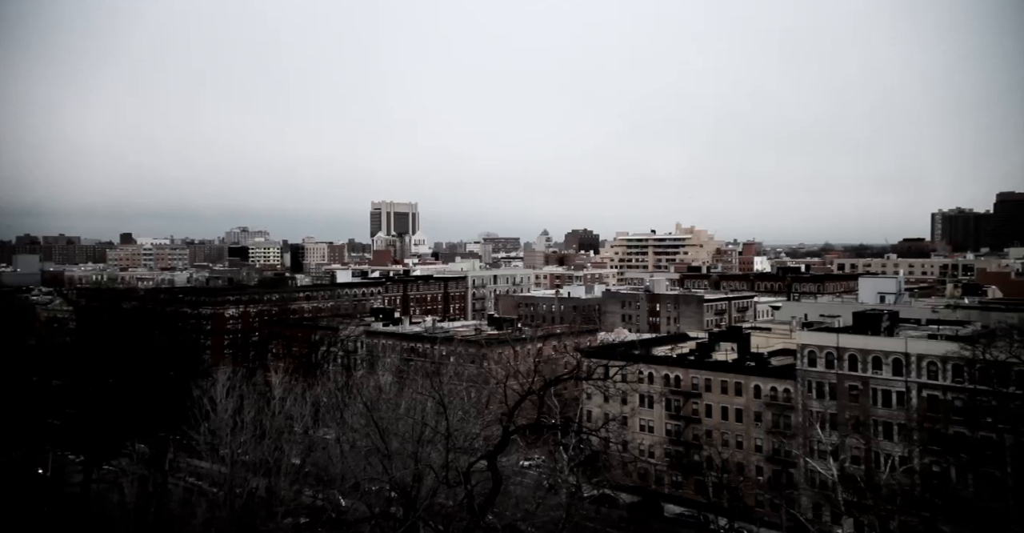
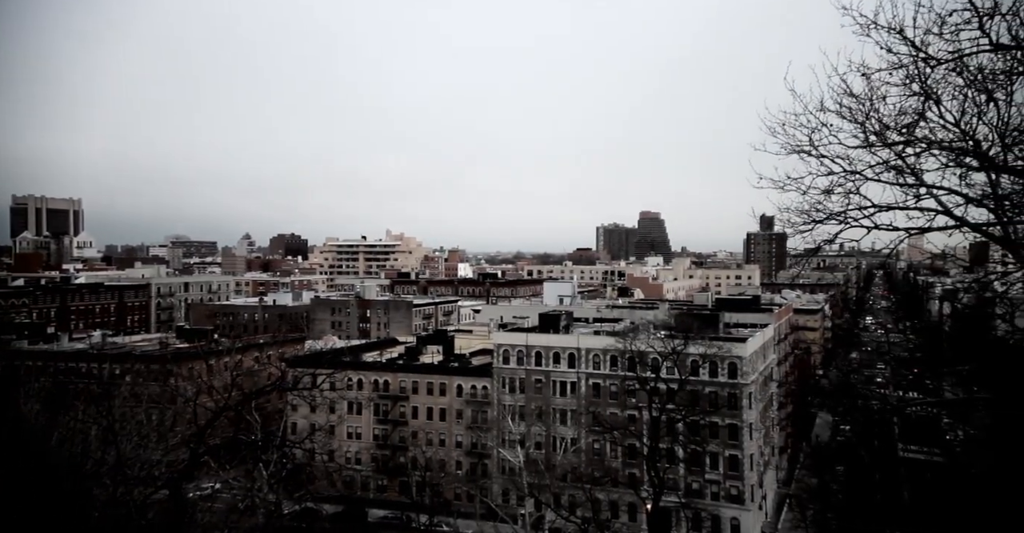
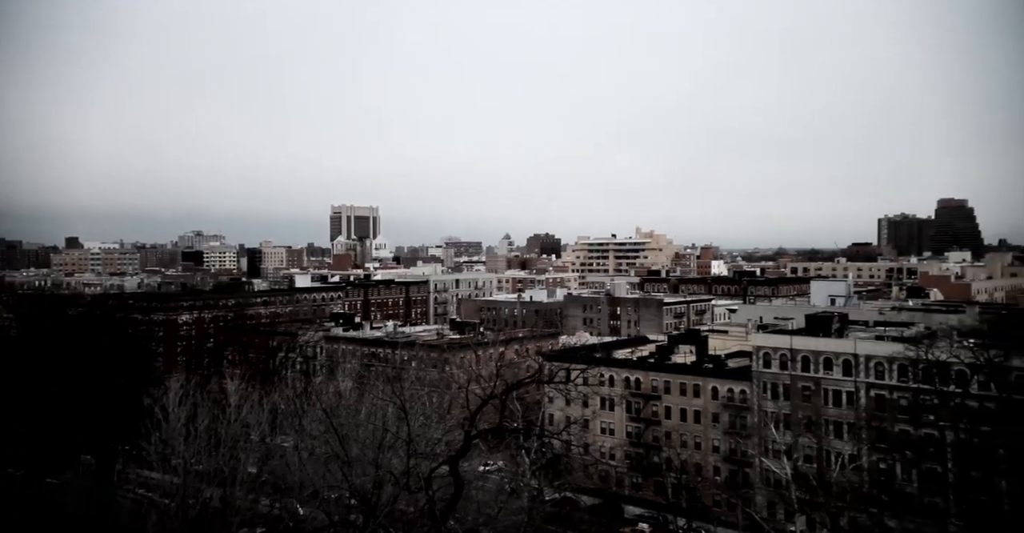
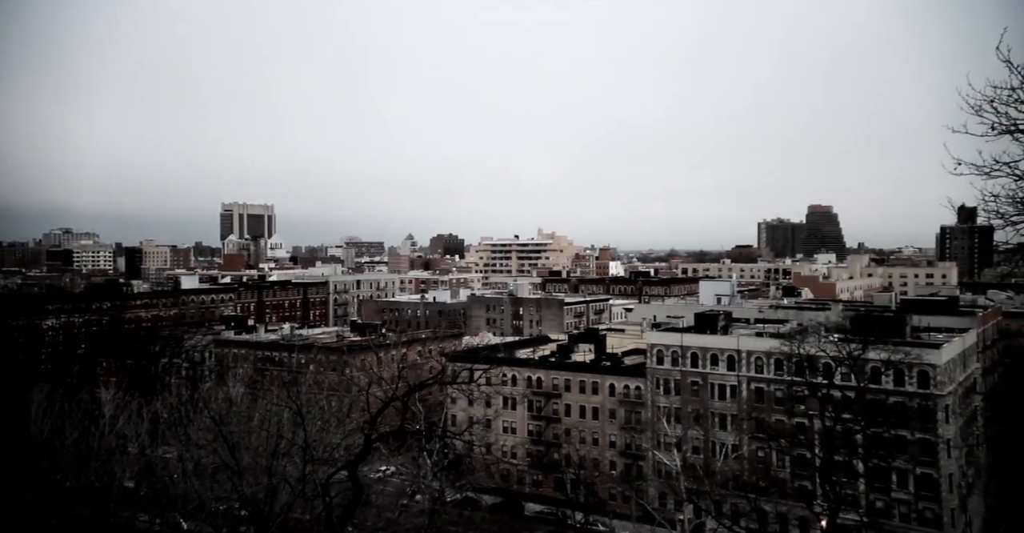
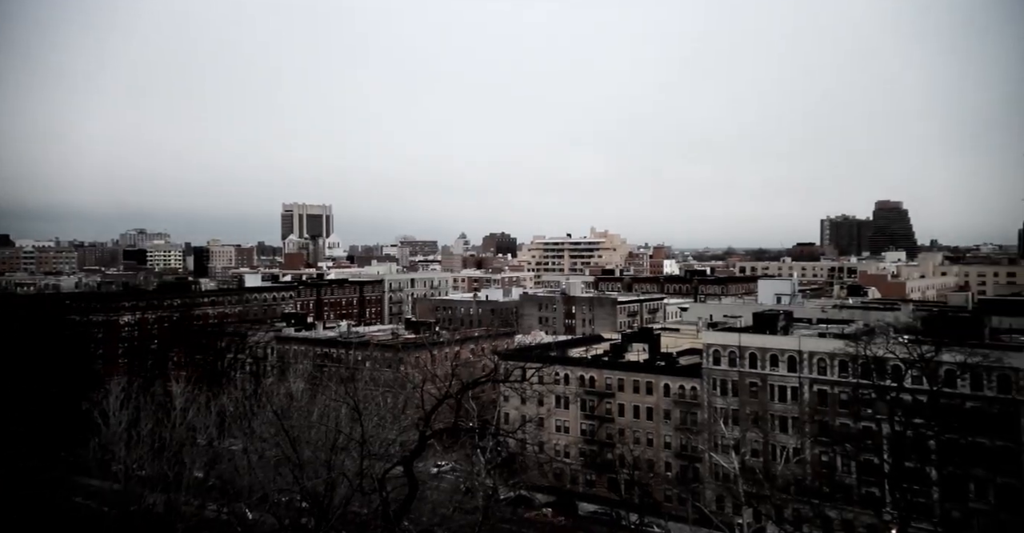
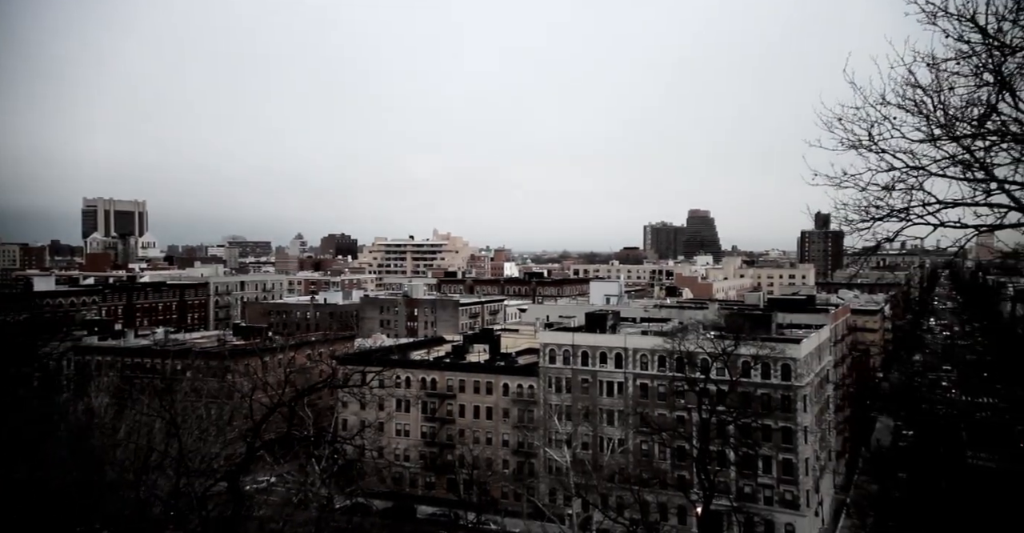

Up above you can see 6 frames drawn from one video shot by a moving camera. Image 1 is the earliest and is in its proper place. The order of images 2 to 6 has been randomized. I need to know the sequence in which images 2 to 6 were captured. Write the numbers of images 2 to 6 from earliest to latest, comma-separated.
3, 5, 4, 6, 2
